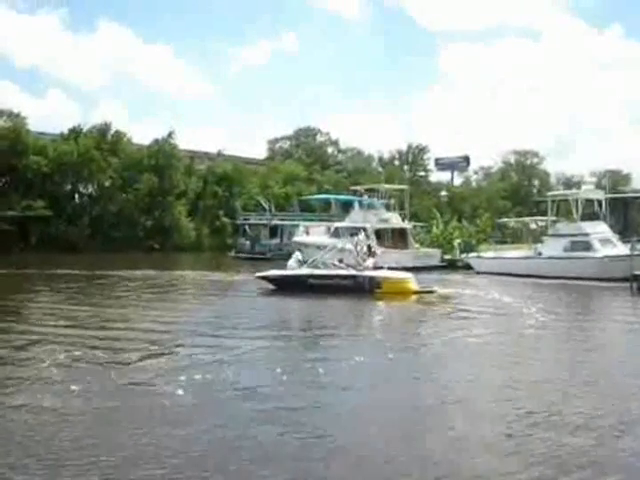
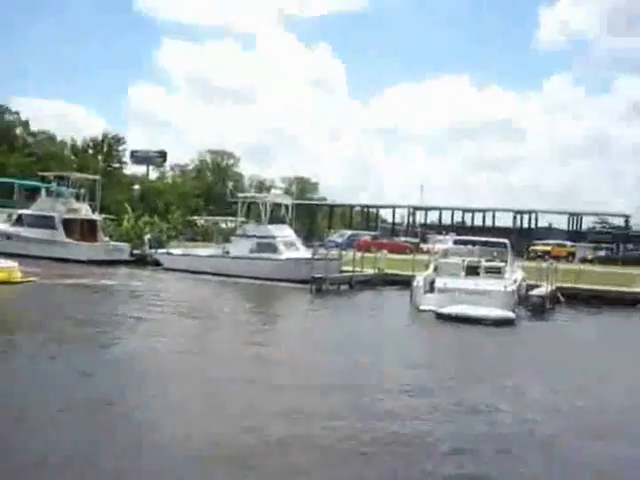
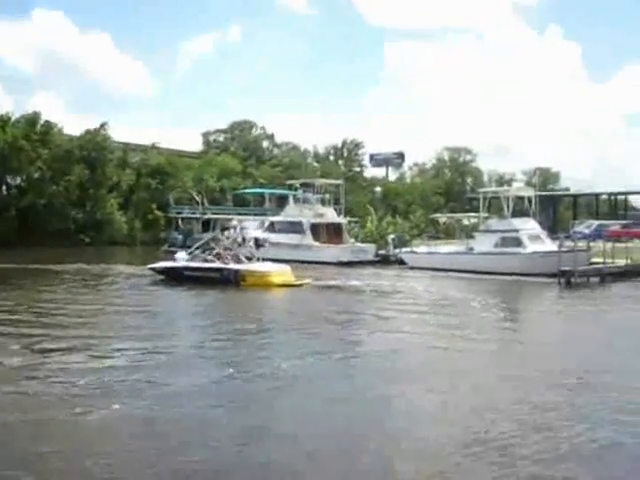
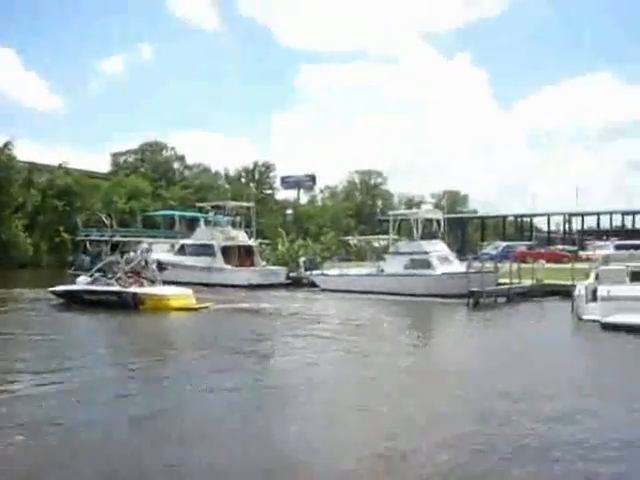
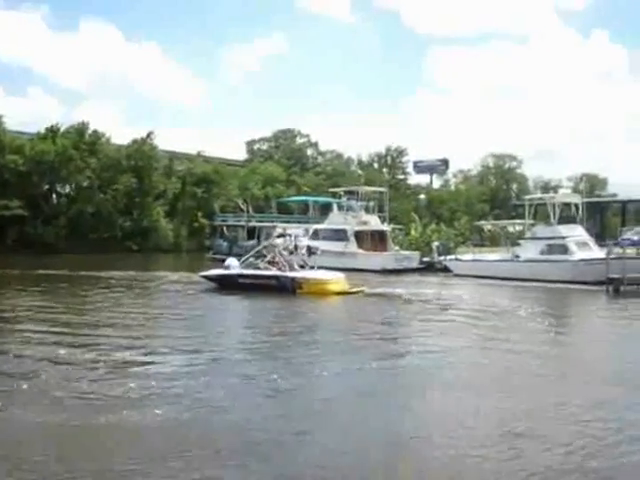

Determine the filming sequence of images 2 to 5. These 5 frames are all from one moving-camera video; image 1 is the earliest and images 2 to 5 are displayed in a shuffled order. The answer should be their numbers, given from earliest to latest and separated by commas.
5, 3, 4, 2
